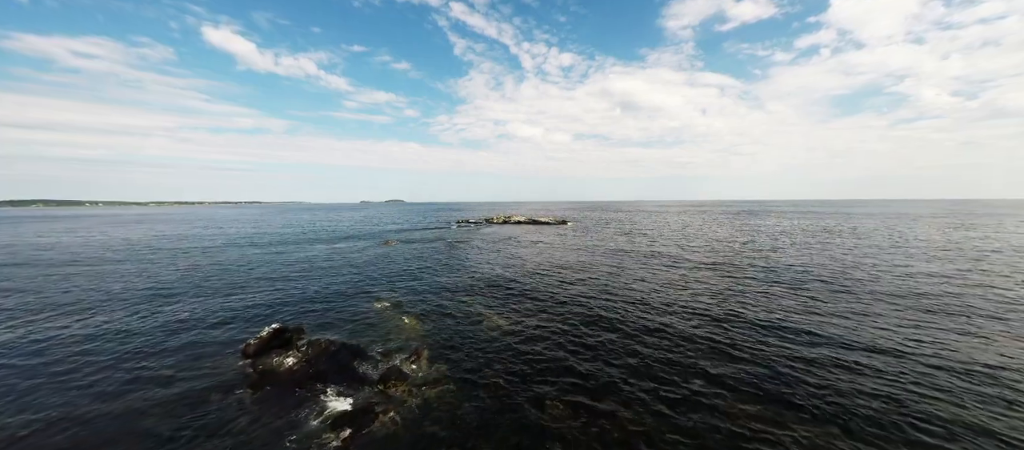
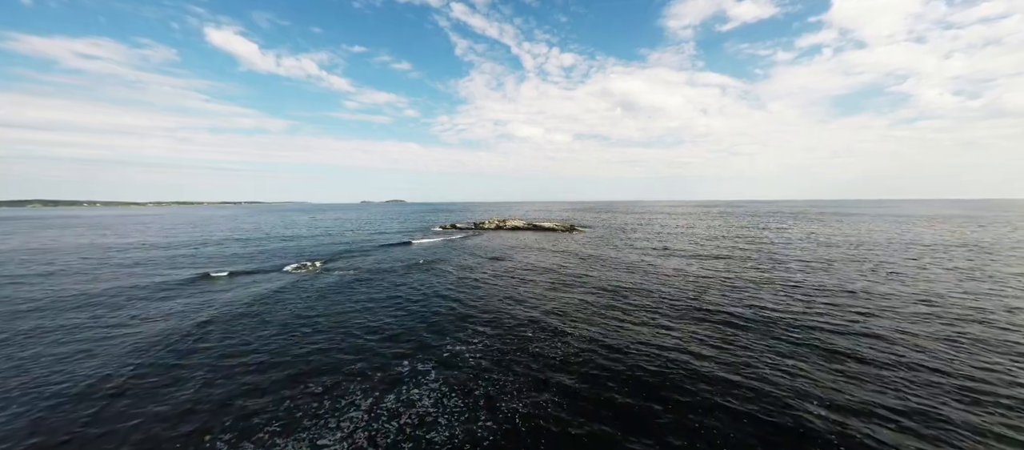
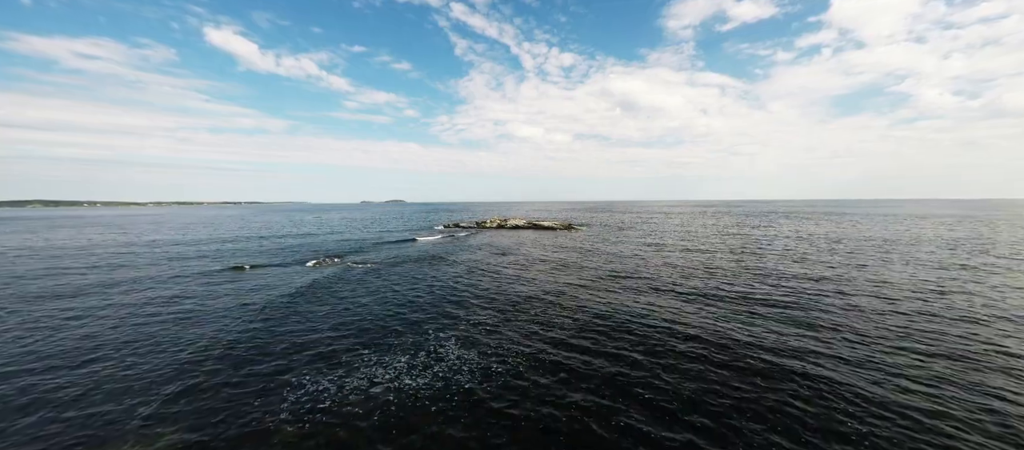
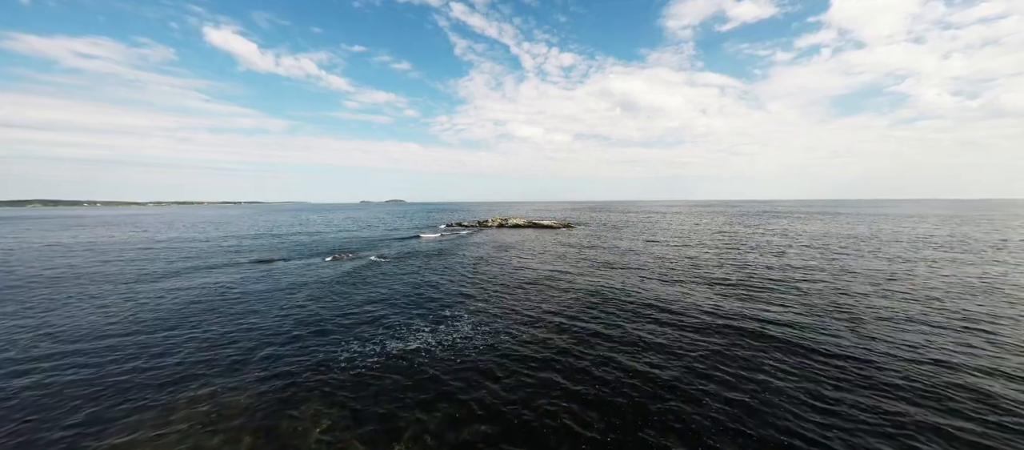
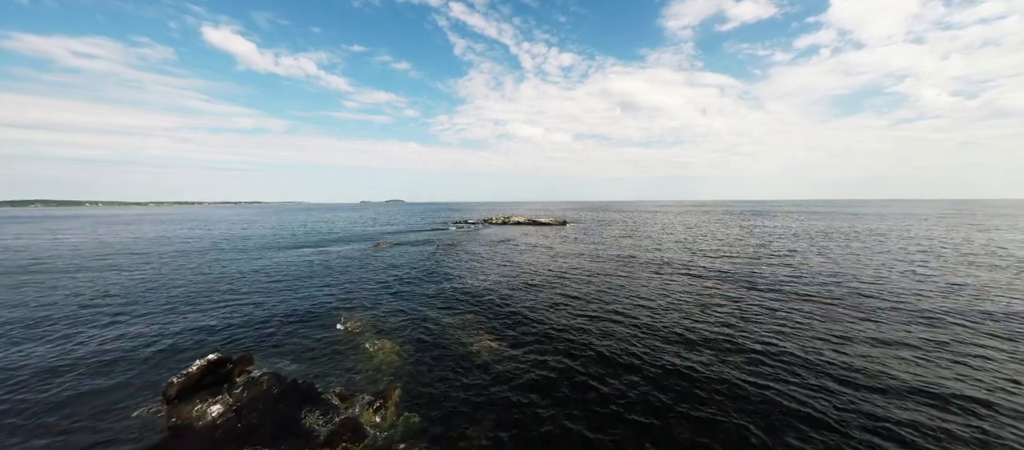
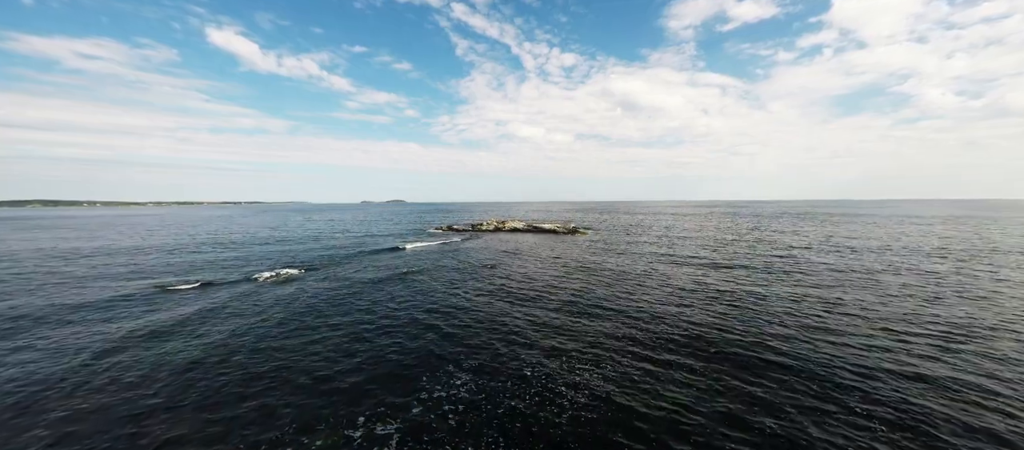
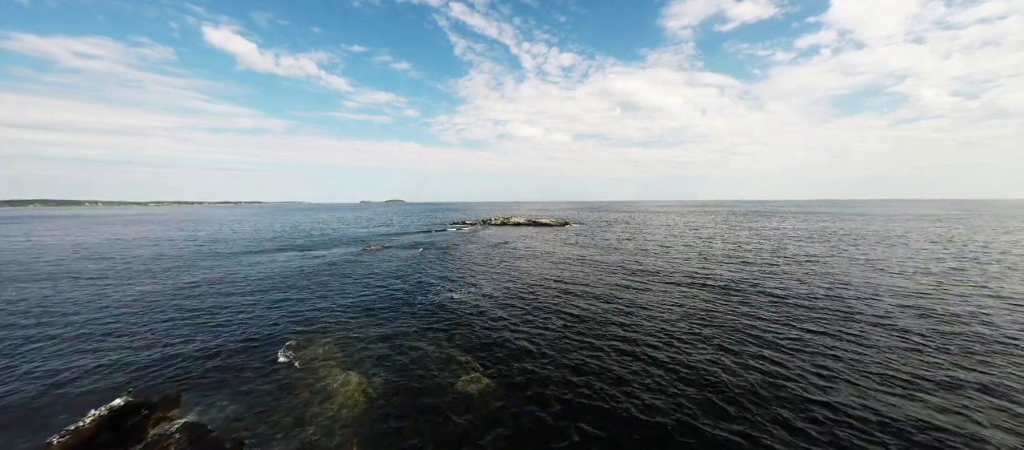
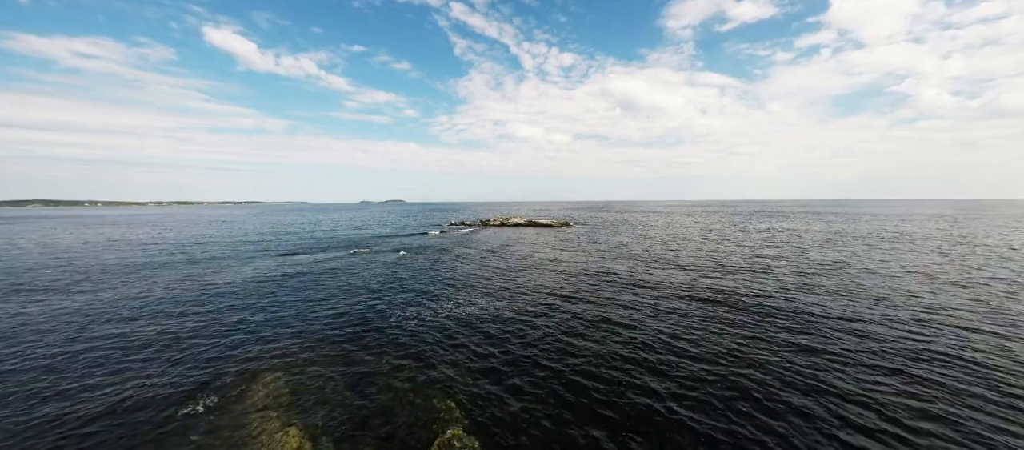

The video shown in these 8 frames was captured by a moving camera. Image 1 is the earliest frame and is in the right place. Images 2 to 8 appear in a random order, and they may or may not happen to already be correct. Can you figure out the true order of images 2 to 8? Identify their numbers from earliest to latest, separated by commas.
5, 7, 8, 4, 3, 2, 6
